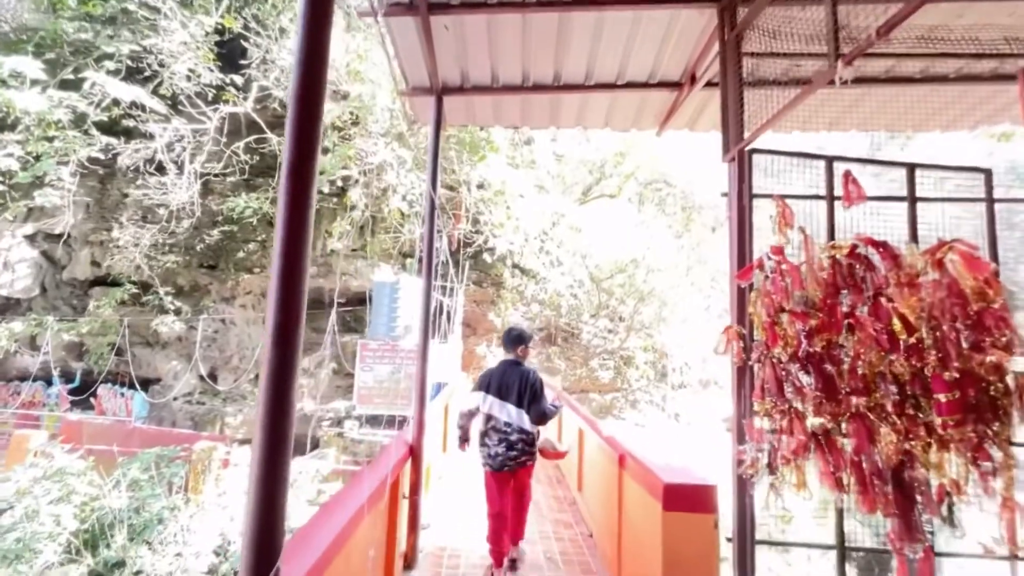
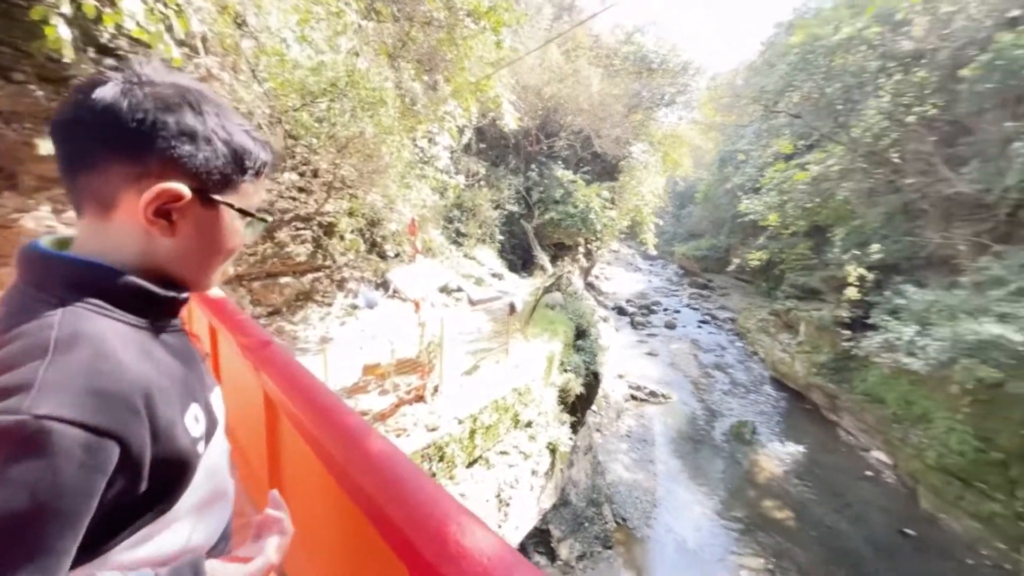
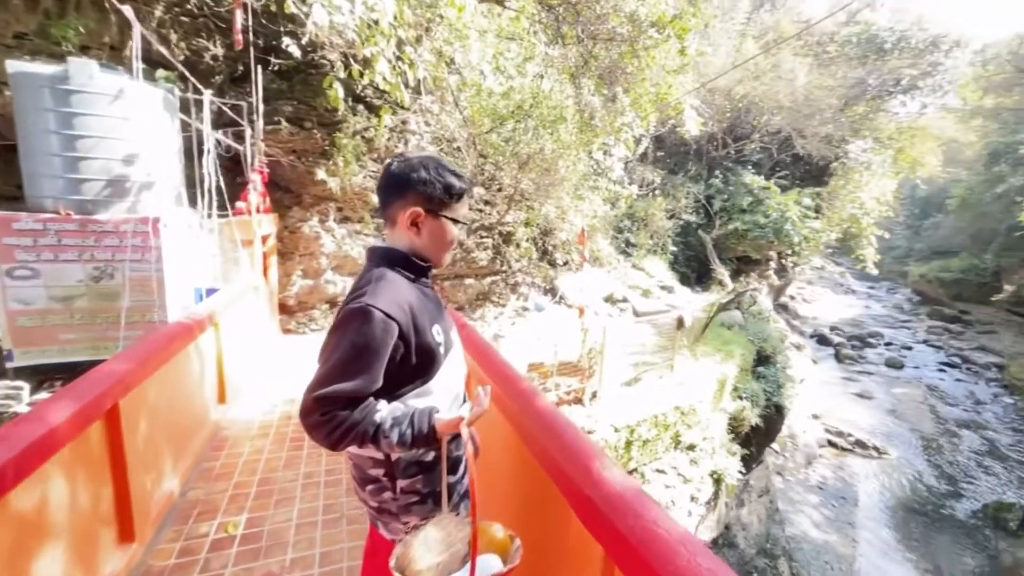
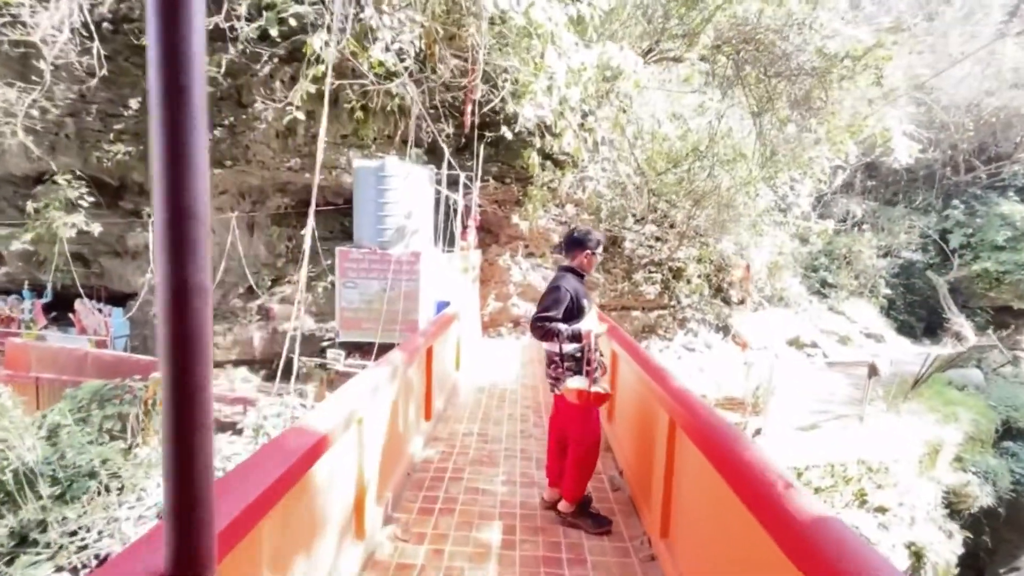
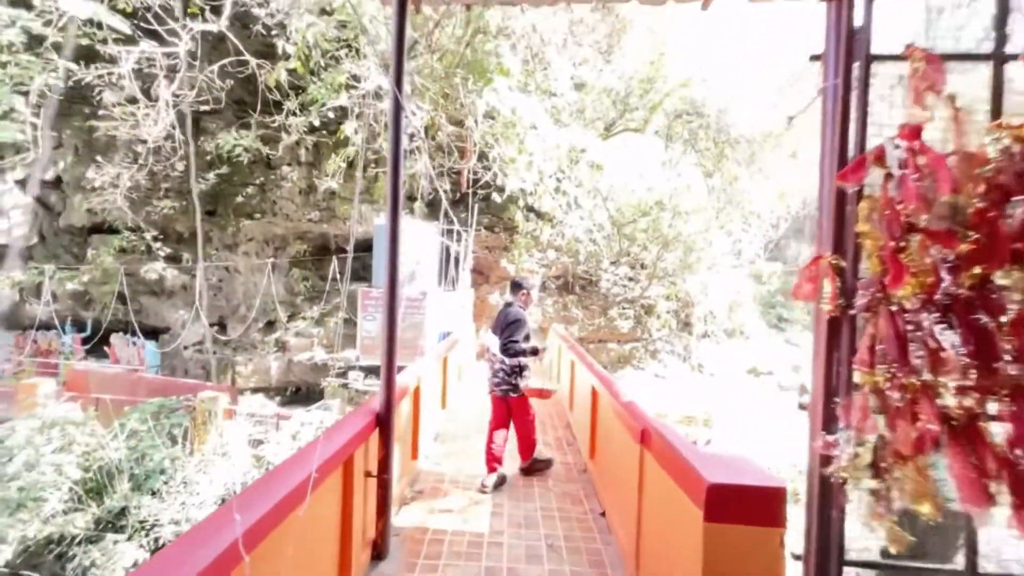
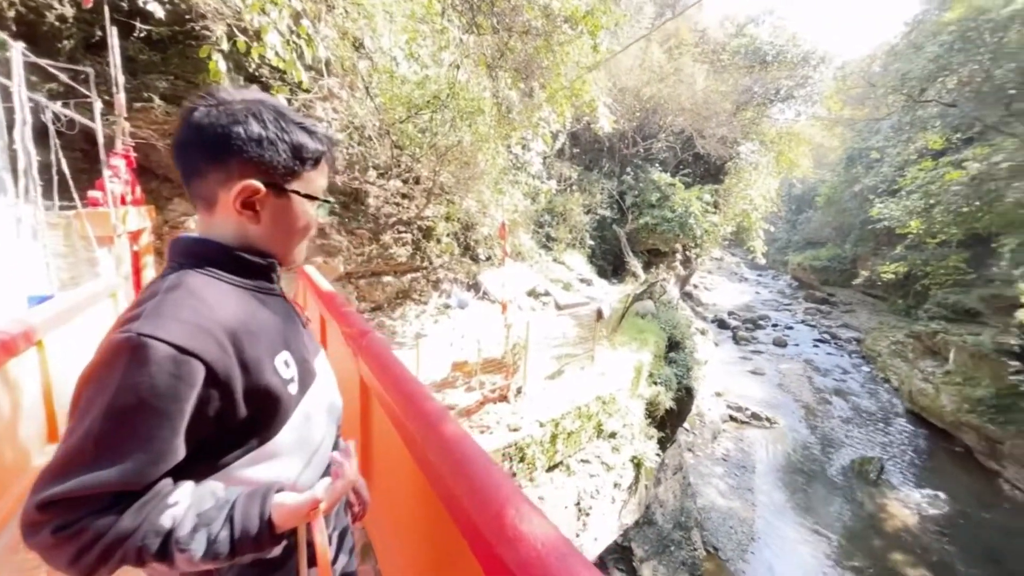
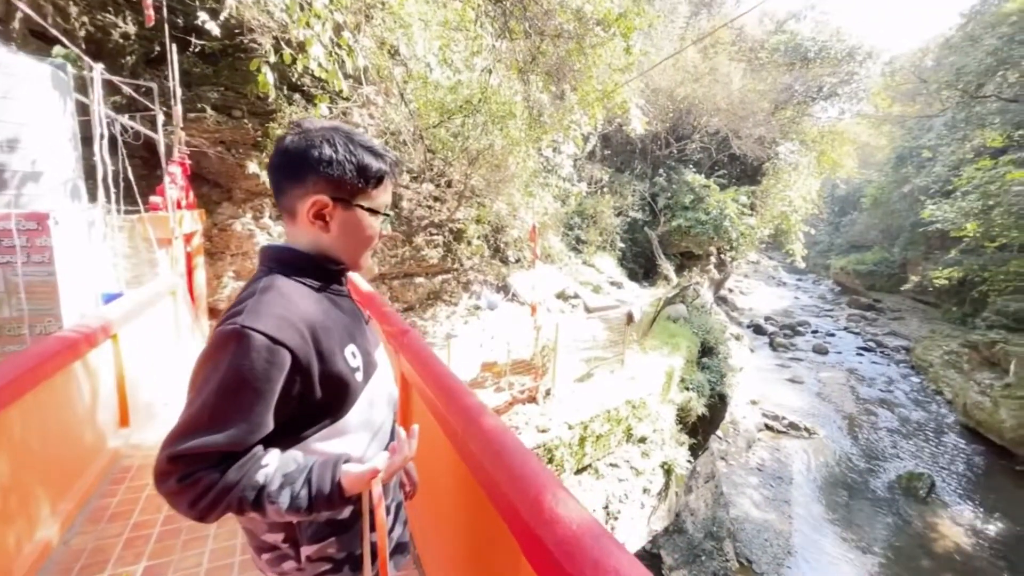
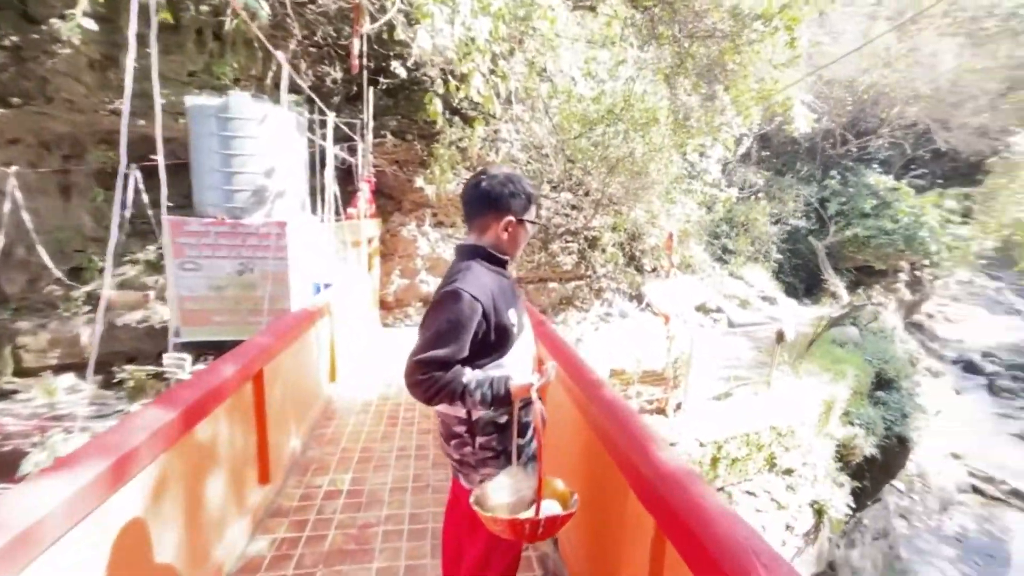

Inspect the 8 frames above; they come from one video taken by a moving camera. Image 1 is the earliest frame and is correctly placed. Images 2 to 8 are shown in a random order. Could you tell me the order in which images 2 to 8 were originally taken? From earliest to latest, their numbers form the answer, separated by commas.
5, 4, 8, 3, 7, 6, 2
